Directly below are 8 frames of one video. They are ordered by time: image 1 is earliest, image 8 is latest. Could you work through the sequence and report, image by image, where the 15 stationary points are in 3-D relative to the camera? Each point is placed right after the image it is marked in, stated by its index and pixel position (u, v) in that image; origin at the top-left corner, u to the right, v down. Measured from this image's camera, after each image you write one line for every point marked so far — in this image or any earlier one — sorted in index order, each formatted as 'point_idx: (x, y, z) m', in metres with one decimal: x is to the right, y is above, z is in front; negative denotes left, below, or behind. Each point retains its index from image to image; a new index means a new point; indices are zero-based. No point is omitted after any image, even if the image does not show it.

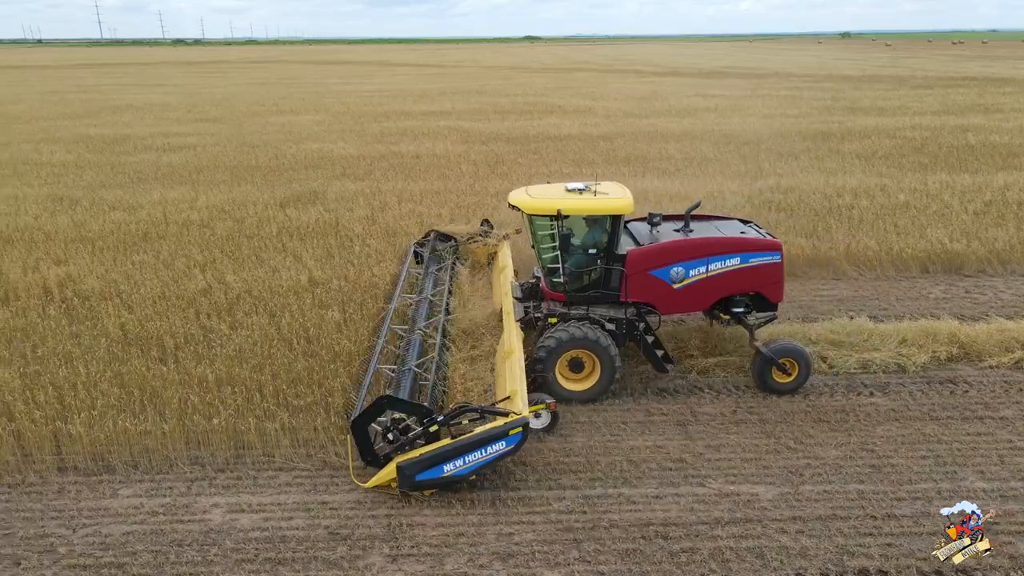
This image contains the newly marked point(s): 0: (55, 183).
0: (-9.3, +2.1, +14.9) m
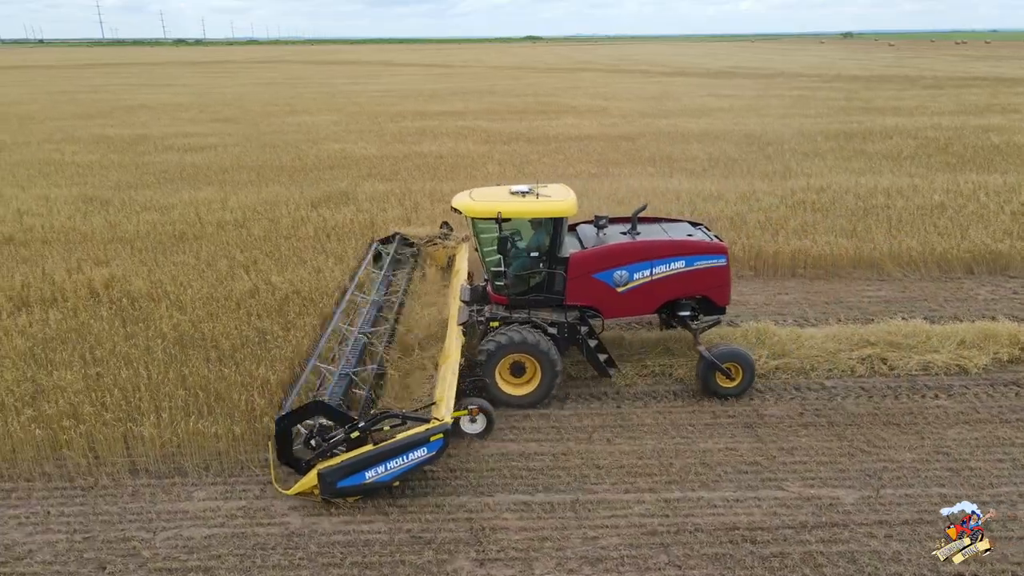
0: (-8.7, +2.1, +14.9) m
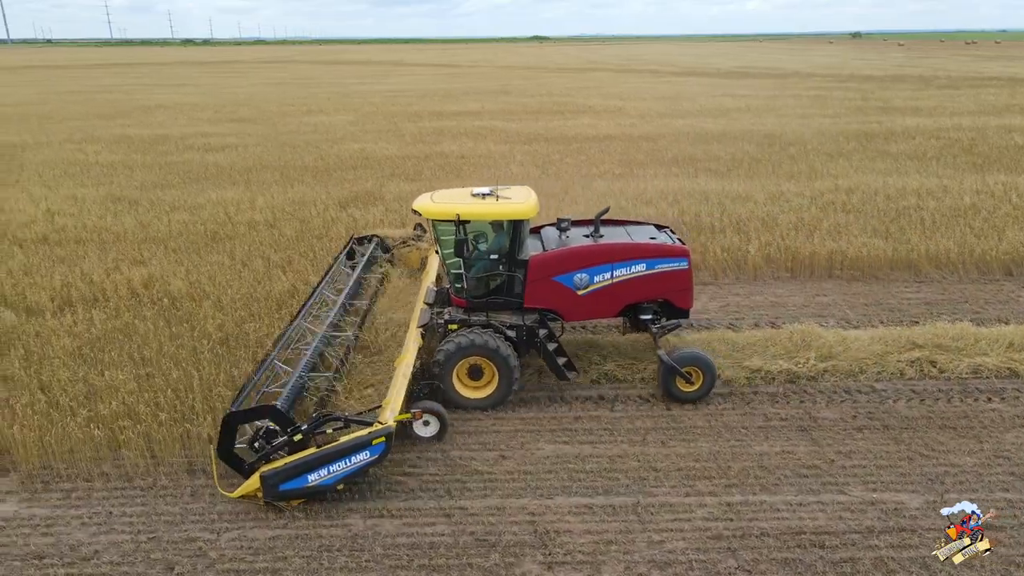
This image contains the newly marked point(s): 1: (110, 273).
0: (-8.2, +2.2, +14.9) m
1: (-5.0, +0.2, +9.0) m
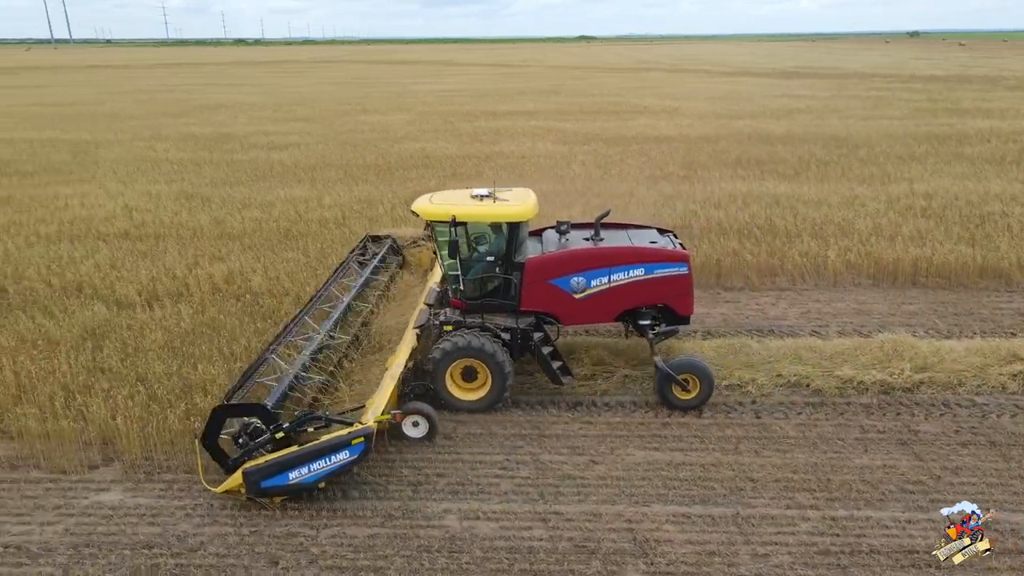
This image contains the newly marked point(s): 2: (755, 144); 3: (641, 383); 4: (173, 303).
0: (-6.9, +2.3, +15.3) m
1: (-4.0, +0.2, +9.2) m
2: (+6.4, +3.8, +19.1) m
3: (+1.2, -0.9, +6.6) m
4: (-3.7, -0.2, +8.0) m
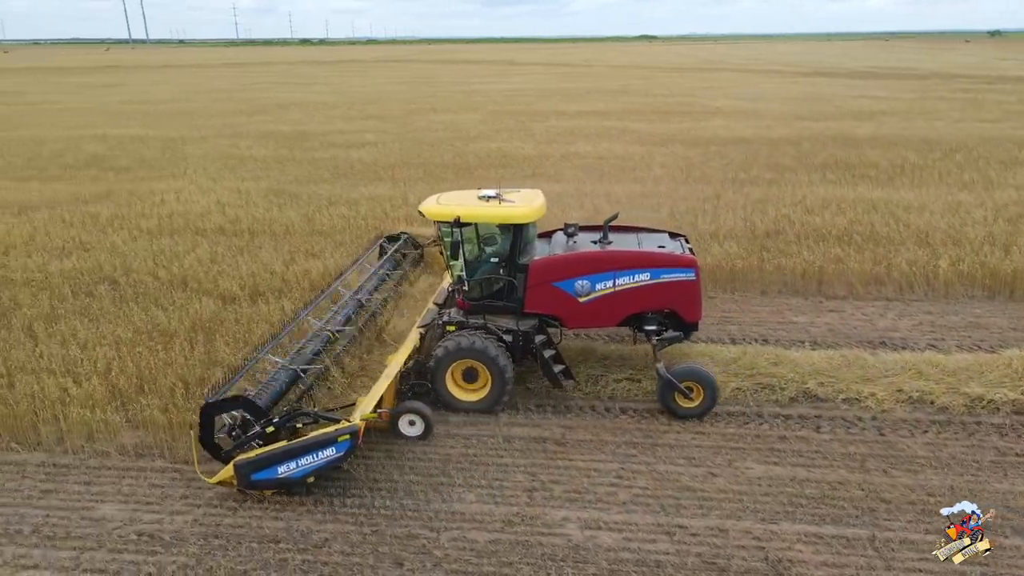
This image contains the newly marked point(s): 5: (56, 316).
0: (-5.2, +2.4, +15.7) m
1: (-2.9, +0.3, +9.4) m
2: (+8.3, +3.6, +18.5) m
3: (+2.1, -0.9, +6.4) m
4: (-2.7, -0.1, +8.2) m
5: (-4.8, -0.3, +7.7) m
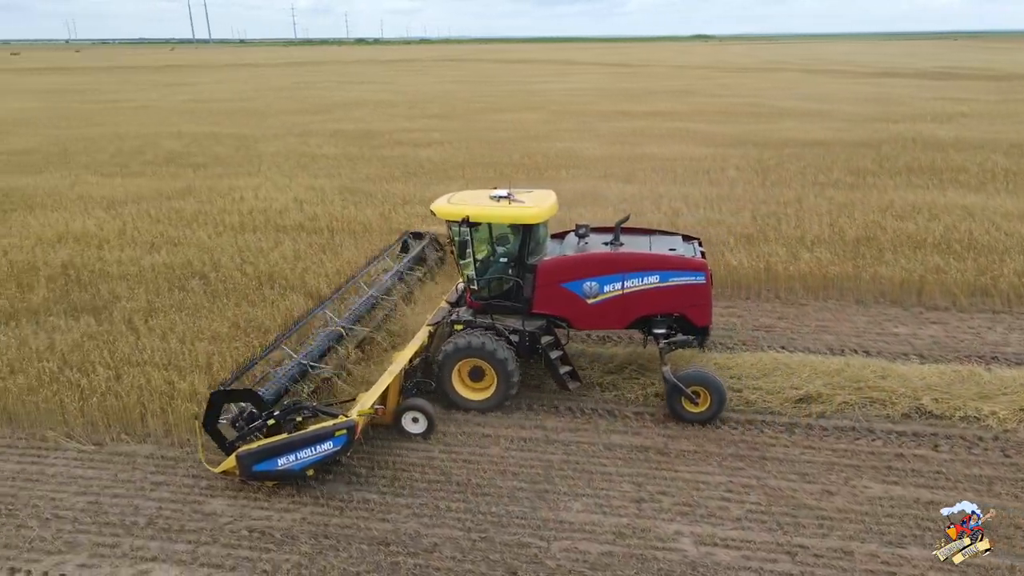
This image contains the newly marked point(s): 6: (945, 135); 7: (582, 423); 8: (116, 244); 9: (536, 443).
0: (-3.7, +2.5, +15.9) m
1: (-1.8, +0.3, +9.4) m
2: (+10.0, +3.4, +17.8) m
3: (+2.9, -1.0, +6.1) m
4: (-1.7, -0.1, +8.2) m
5: (-3.9, -0.2, +7.9) m
6: (+11.8, +4.2, +20.0) m
7: (+0.6, -1.1, +6.1) m
8: (-5.7, +0.6, +10.4) m
9: (+0.2, -1.2, +5.8) m
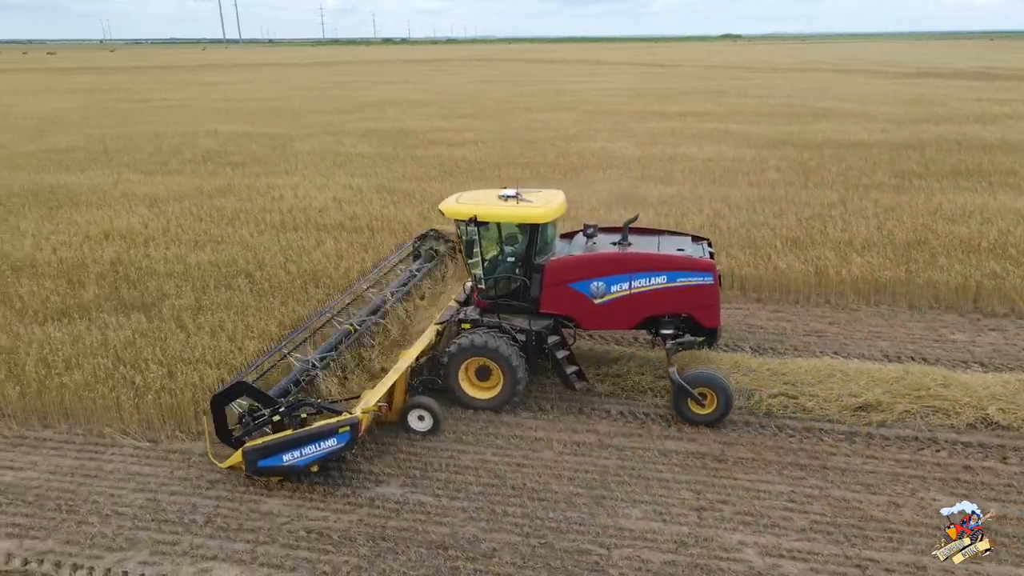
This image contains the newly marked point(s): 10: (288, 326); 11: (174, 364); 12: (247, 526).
0: (-2.9, +2.5, +15.9) m
1: (-1.3, +0.3, +9.4) m
2: (+10.9, +3.2, +17.4) m
3: (+3.4, -1.1, +6.0) m
4: (-1.2, -0.1, +8.2) m
5: (-3.4, -0.2, +7.9) m
6: (+12.7, +4.0, +19.6) m
7: (+1.0, -1.1, +6.0) m
8: (-5.1, +0.7, +10.5) m
9: (+0.6, -1.2, +5.7) m
10: (-2.3, -0.4, +7.4) m
11: (-3.1, -0.7, +6.6) m
12: (-1.8, -1.6, +4.8) m
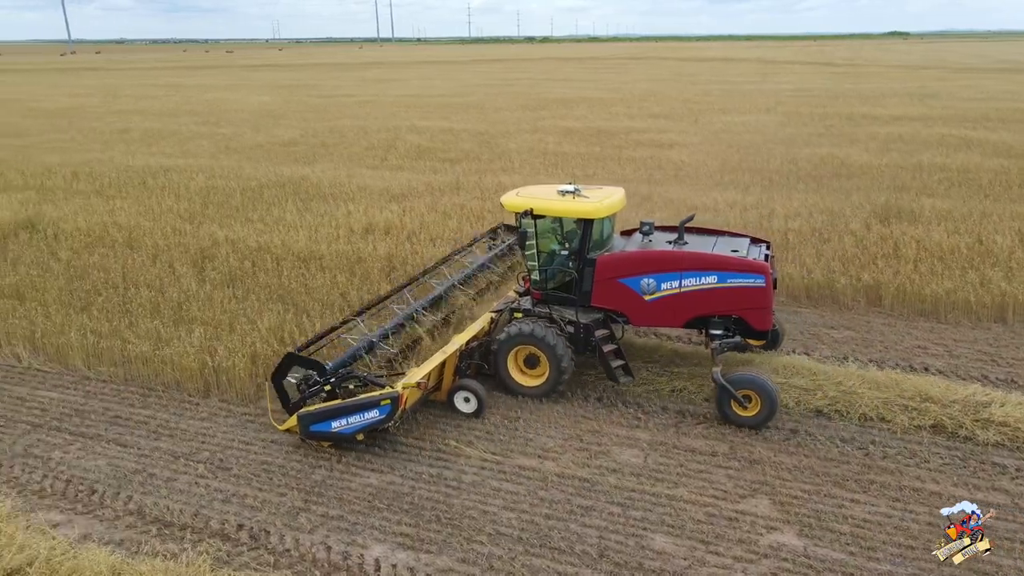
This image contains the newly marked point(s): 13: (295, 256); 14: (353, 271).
0: (+1.8, +2.4, +15.5) m
1: (+2.2, +0.2, +8.9) m
2: (+15.7, +2.4, +14.5) m
3: (+6.1, -1.5, +4.6) m
4: (+2.1, -0.2, +7.7) m
5: (-0.1, -0.2, +7.8) m
6: (+18.0, +3.1, +16.3) m
7: (+3.8, -1.4, +5.1) m
8: (-1.3, +0.7, +10.6) m
9: (+3.3, -1.5, +4.9) m
10: (+0.8, -0.5, +7.1) m
11: (-0.1, -0.7, +6.4) m
12: (+0.8, -1.7, +4.4) m
13: (-2.9, +0.4, +9.8) m
14: (-2.0, +0.2, +9.2) m
